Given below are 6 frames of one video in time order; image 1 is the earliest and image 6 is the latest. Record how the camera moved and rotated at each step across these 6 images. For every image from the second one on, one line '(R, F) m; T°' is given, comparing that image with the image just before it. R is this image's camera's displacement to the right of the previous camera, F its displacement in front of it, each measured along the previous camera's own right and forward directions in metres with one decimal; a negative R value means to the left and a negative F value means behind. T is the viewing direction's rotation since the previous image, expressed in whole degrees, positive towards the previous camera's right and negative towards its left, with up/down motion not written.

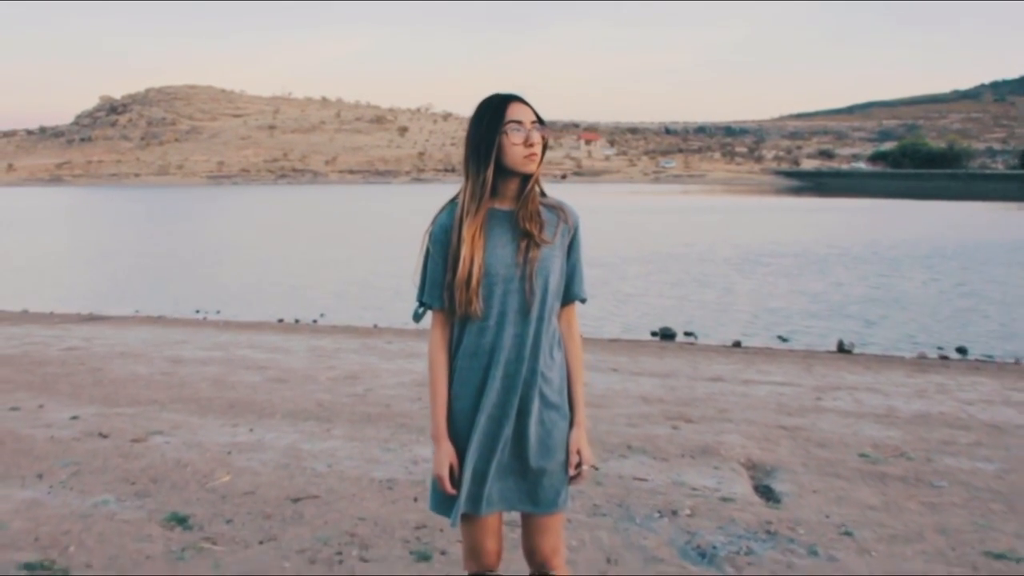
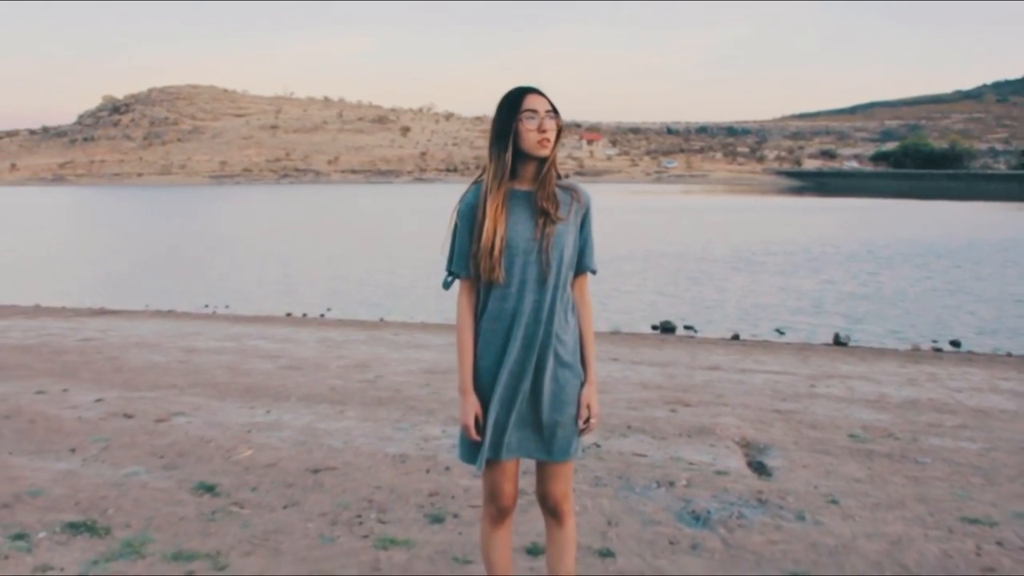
(0.0, -0.3) m; 0°
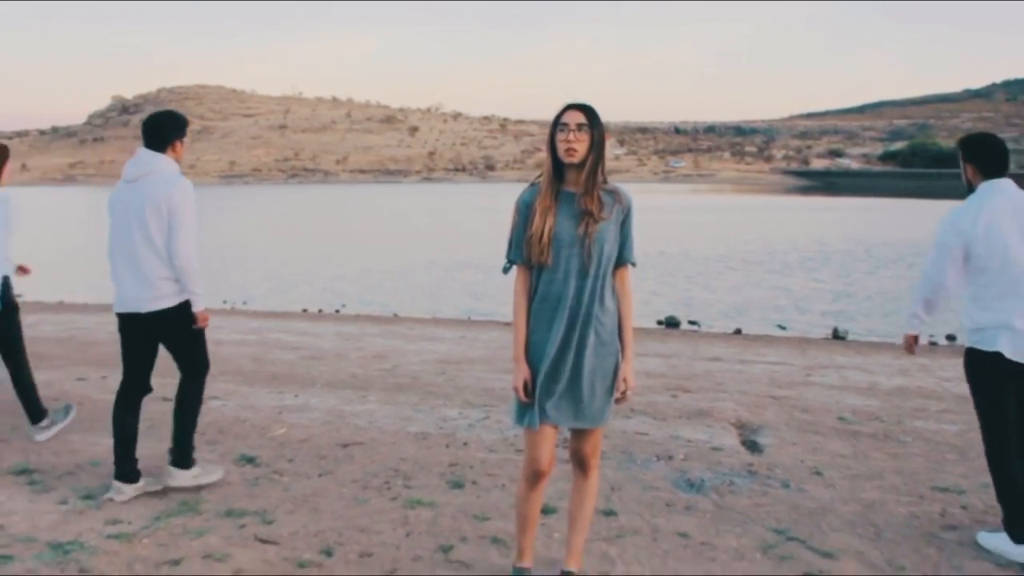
(0.0, -0.5) m; 0°
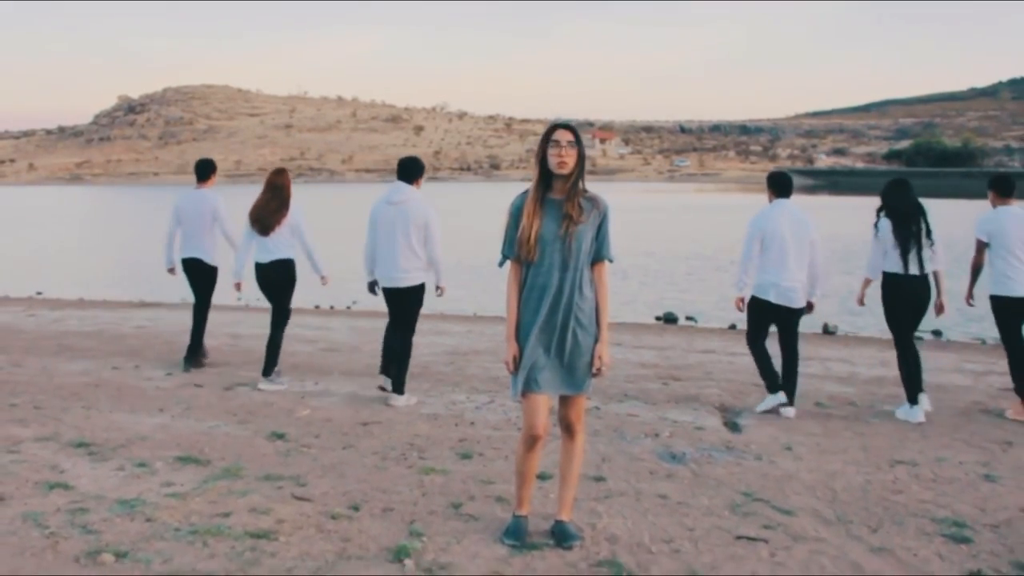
(0.0, -0.7) m; 0°
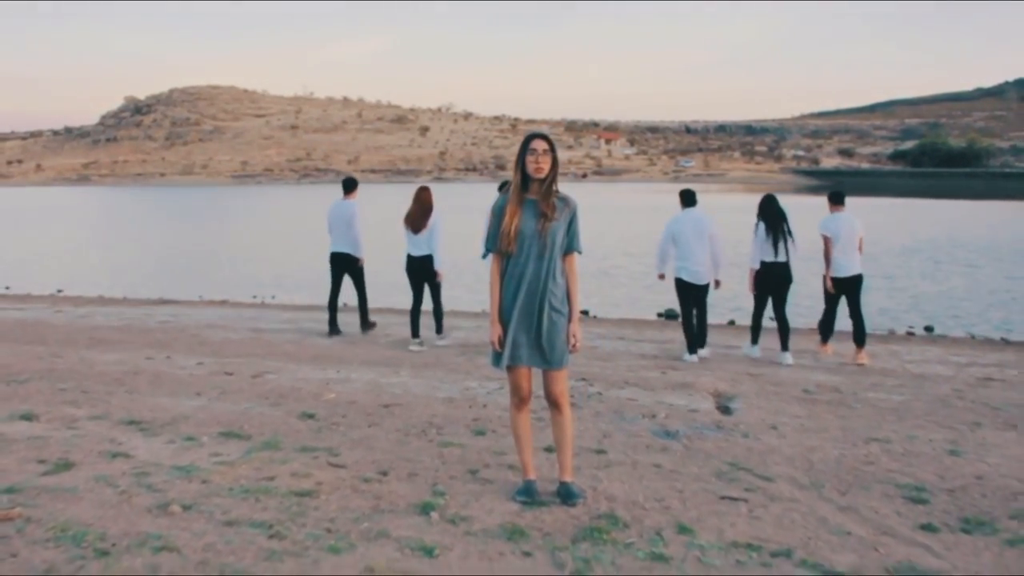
(0.0, -0.6) m; 0°
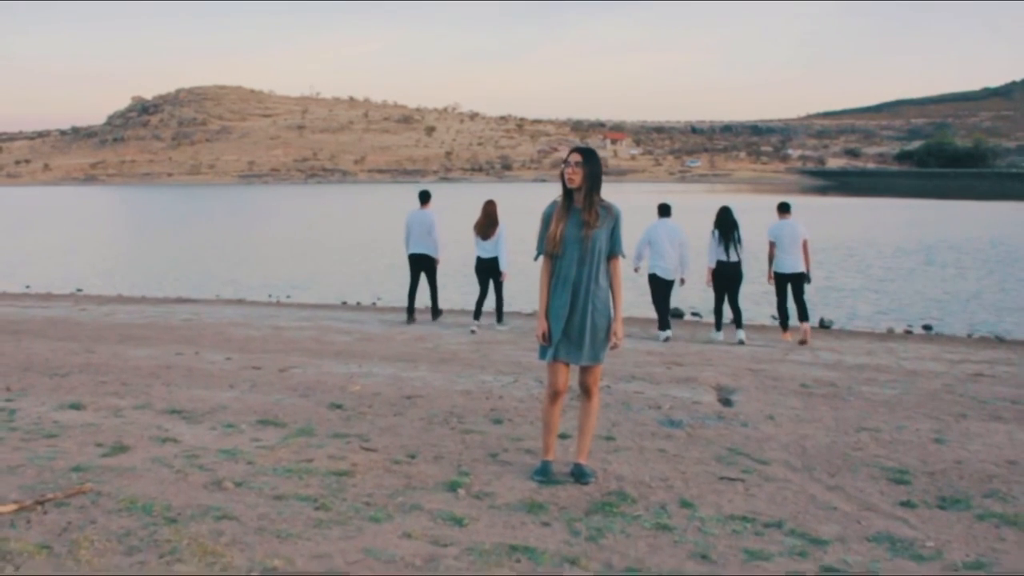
(-0.1, -0.5) m; 0°
